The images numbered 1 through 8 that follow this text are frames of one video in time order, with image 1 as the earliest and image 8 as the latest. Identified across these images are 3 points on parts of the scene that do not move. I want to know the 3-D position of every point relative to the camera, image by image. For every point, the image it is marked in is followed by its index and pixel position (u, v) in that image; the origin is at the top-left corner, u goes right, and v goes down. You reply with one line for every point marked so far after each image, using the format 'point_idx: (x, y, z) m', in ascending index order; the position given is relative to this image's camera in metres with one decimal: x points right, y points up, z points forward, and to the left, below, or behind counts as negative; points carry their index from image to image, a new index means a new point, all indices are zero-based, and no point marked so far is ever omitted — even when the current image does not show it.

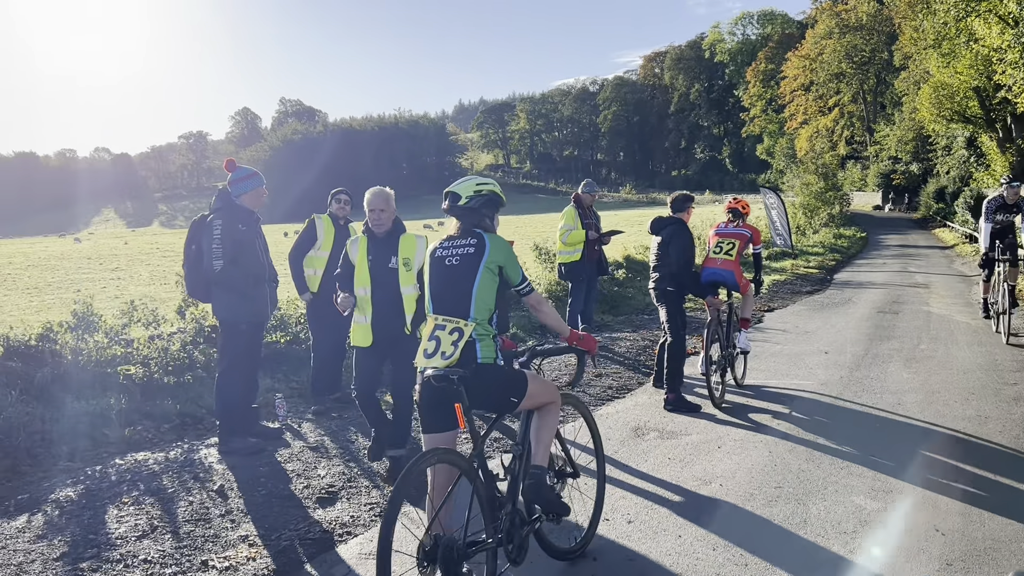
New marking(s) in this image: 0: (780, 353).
0: (+3.0, -0.7, +9.3) m
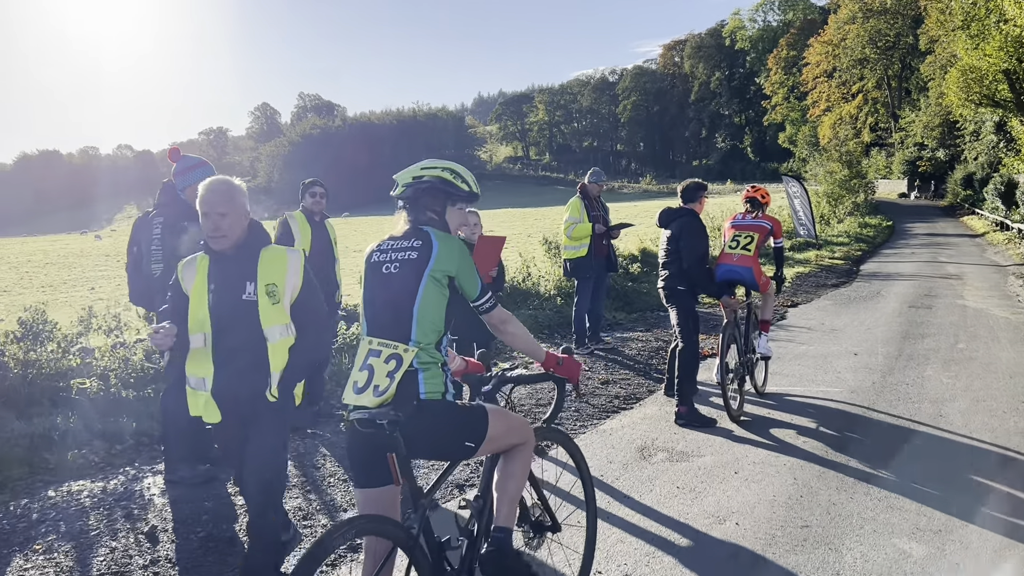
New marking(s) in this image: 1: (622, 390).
0: (+3.0, -0.7, +8.5) m
1: (+1.0, -0.9, +7.1) m
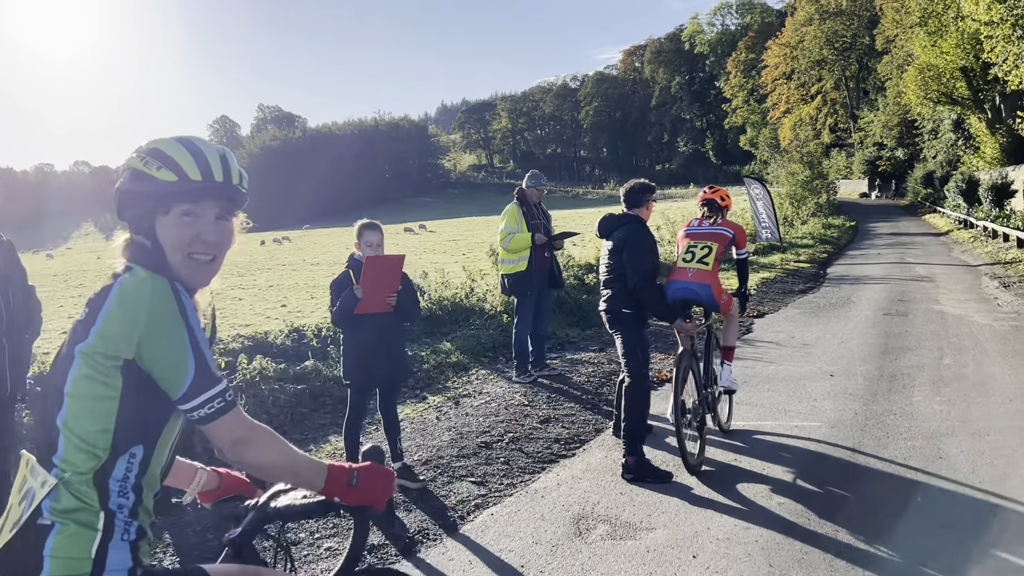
0: (+2.4, -0.8, +7.5) m
1: (+0.4, -1.0, +6.0) m
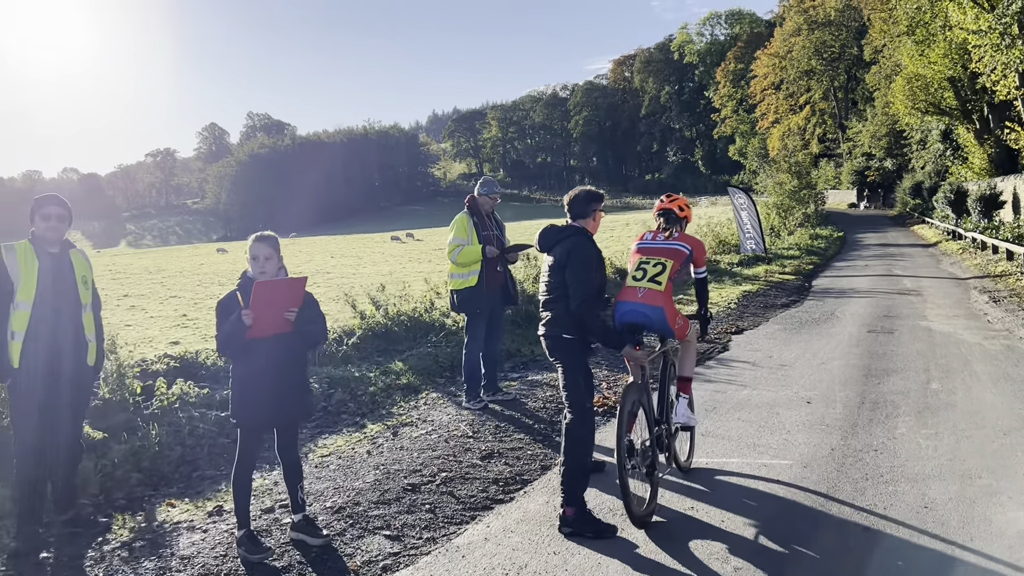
0: (+1.9, -1.0, +6.9) m
1: (0.0, -1.2, +5.3) m
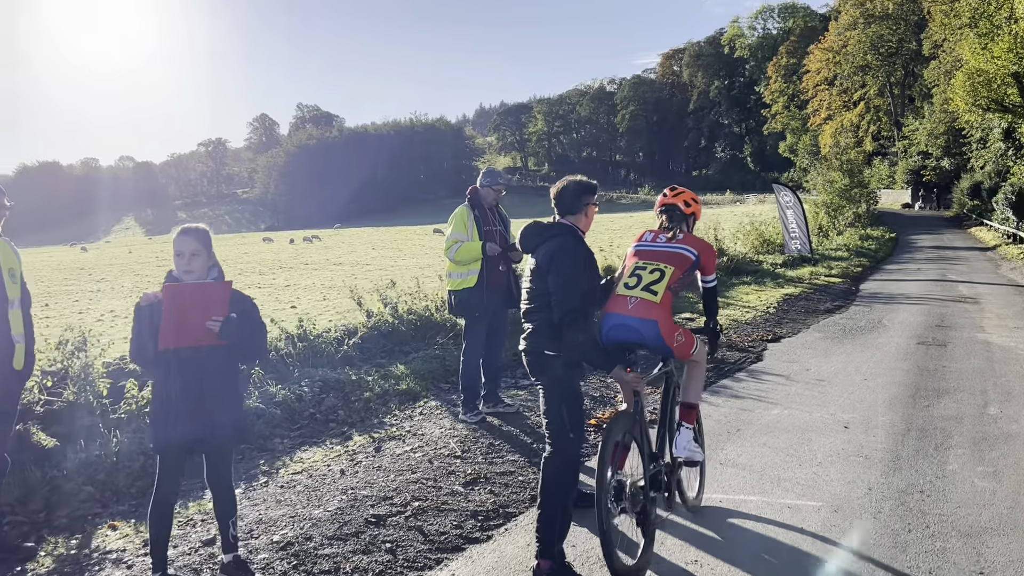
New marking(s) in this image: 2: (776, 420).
0: (+1.9, -1.0, +6.1) m
1: (-0.1, -1.2, +4.7) m
2: (+2.0, -1.0, +6.4) m
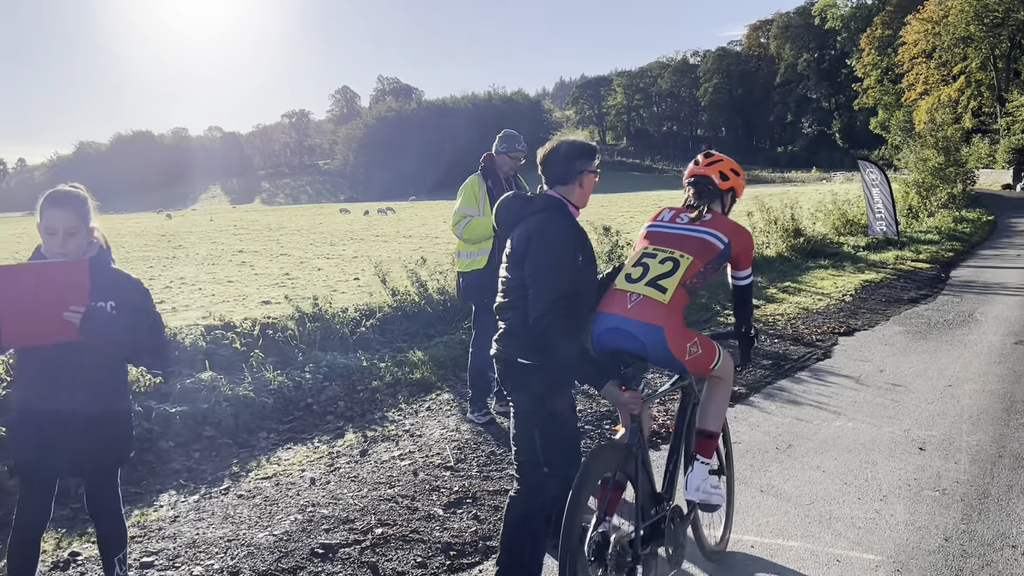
0: (+2.0, -1.0, +5.1) m
1: (-0.2, -1.1, +3.9) m
2: (+2.1, -0.9, +5.4) m
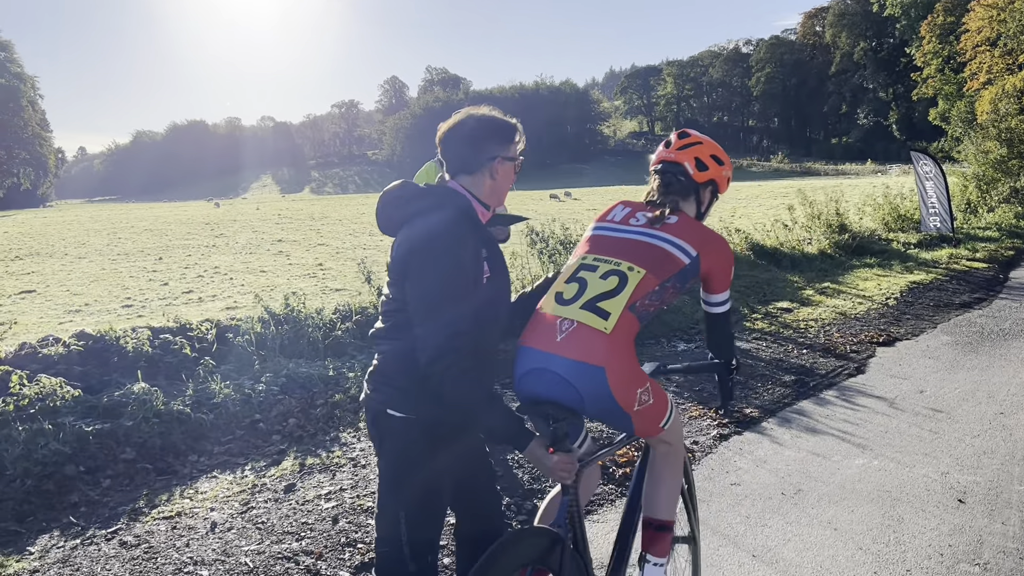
0: (+1.7, -1.0, +4.2) m
1: (-0.5, -1.2, +3.1) m
2: (+1.8, -1.0, +4.5) m
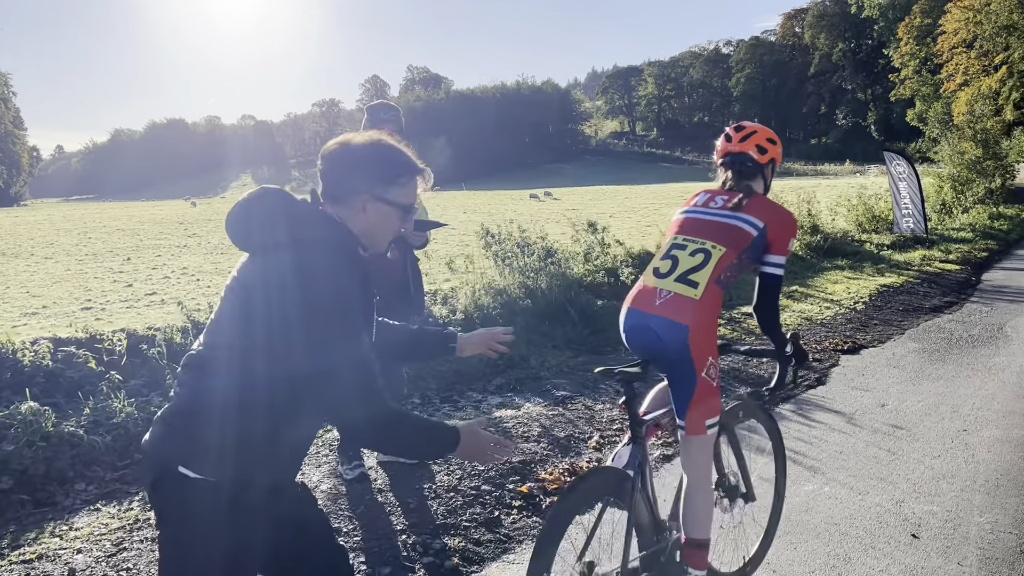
0: (+1.3, -1.1, +3.8) m
1: (-0.9, -1.2, +2.7) m
2: (+1.4, -1.1, +4.1) m
